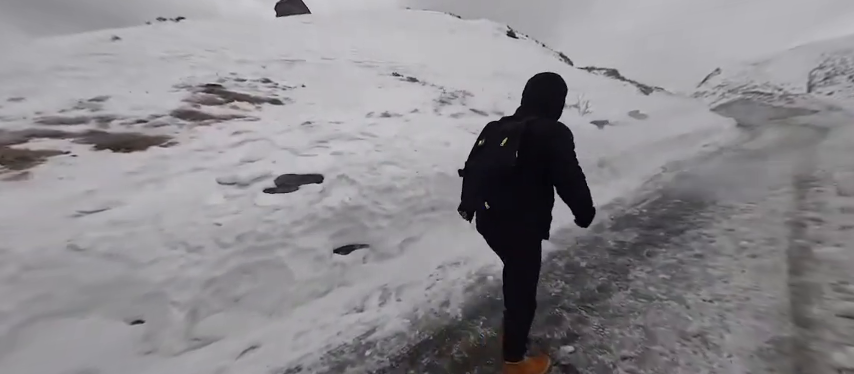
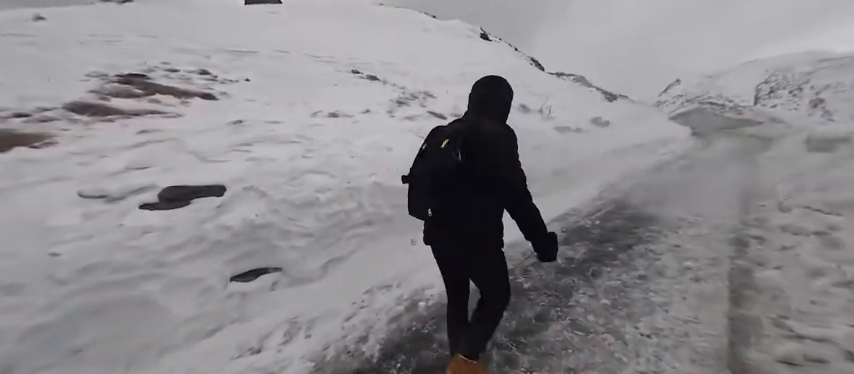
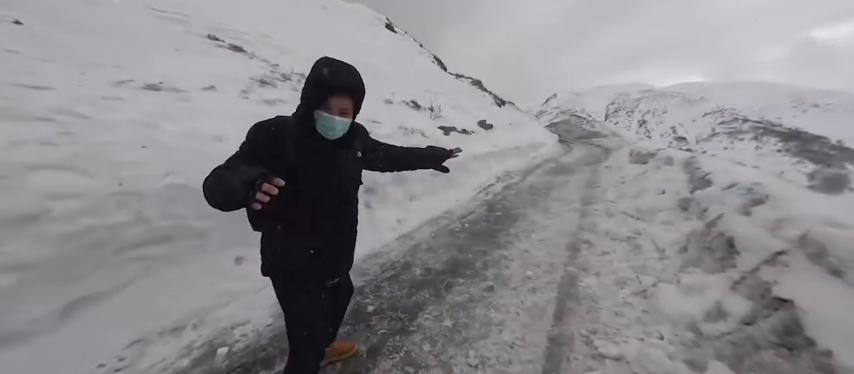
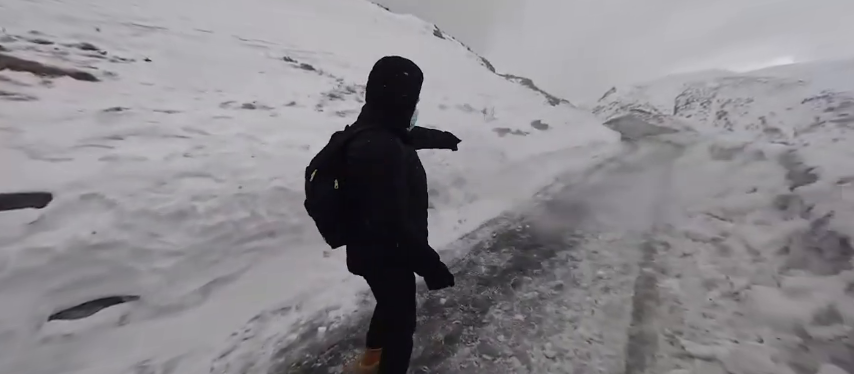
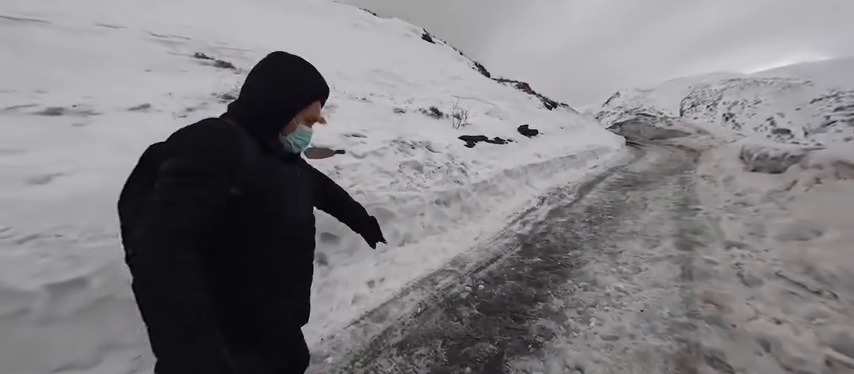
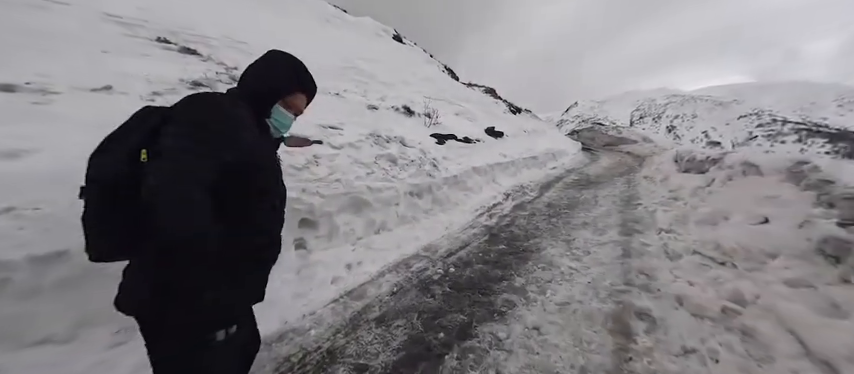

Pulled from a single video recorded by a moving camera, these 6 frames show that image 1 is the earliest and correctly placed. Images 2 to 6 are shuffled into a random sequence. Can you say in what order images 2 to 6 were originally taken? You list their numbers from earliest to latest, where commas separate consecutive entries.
2, 4, 3, 6, 5
